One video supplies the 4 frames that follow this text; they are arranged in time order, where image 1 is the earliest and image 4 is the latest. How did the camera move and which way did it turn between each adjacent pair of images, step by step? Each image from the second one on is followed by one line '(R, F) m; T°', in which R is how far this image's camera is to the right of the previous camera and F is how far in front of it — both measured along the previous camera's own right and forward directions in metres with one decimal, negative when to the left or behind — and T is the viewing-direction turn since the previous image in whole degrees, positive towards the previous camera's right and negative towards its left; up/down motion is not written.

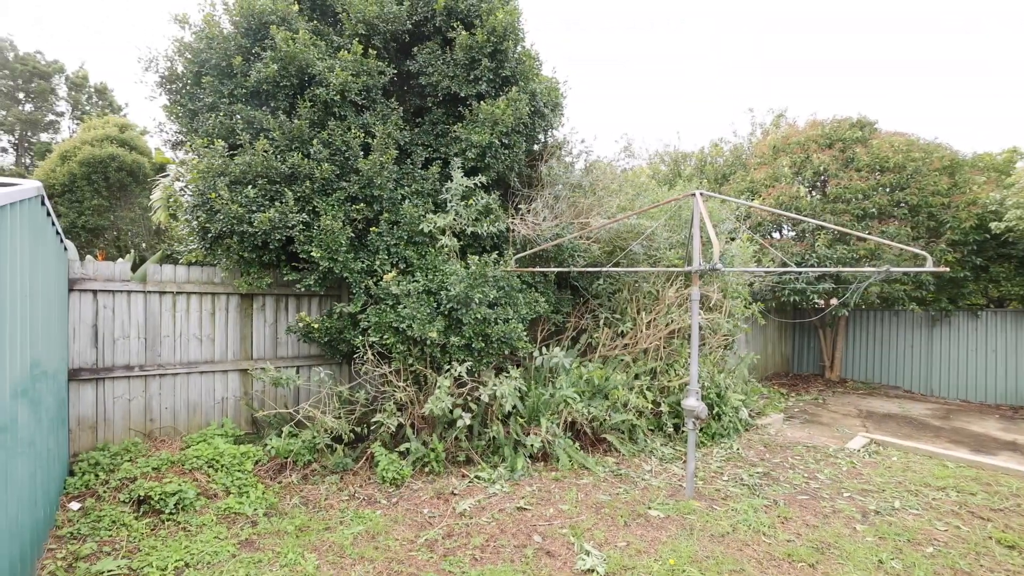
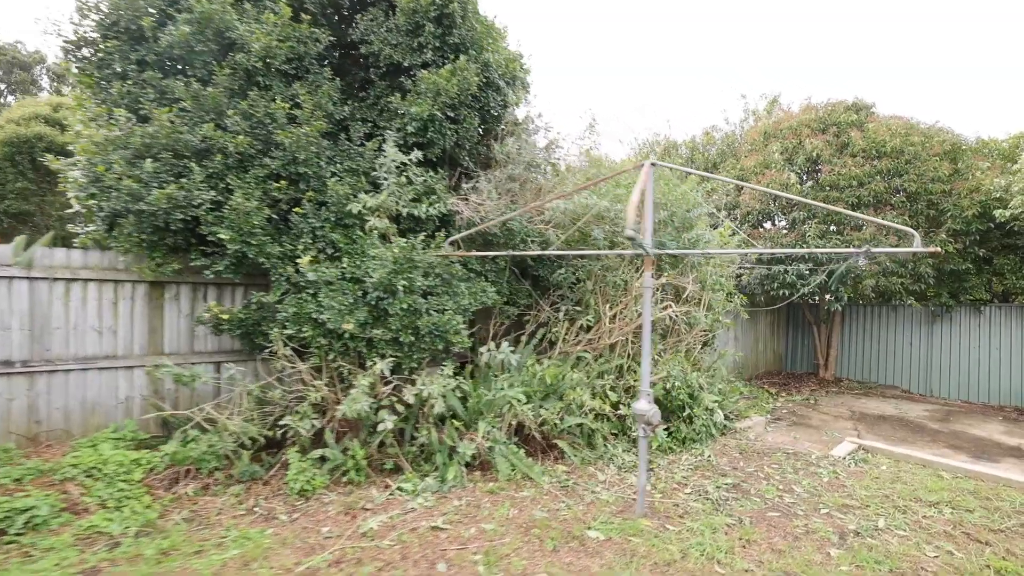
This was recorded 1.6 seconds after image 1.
(+0.6, +0.5) m; 0°
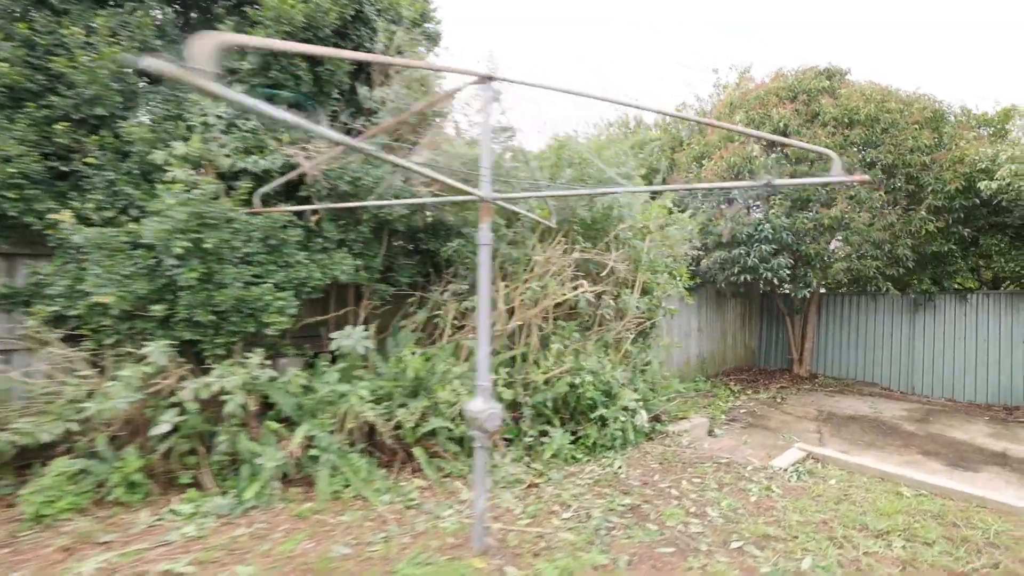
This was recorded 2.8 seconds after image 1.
(+1.1, +0.9) m; 0°
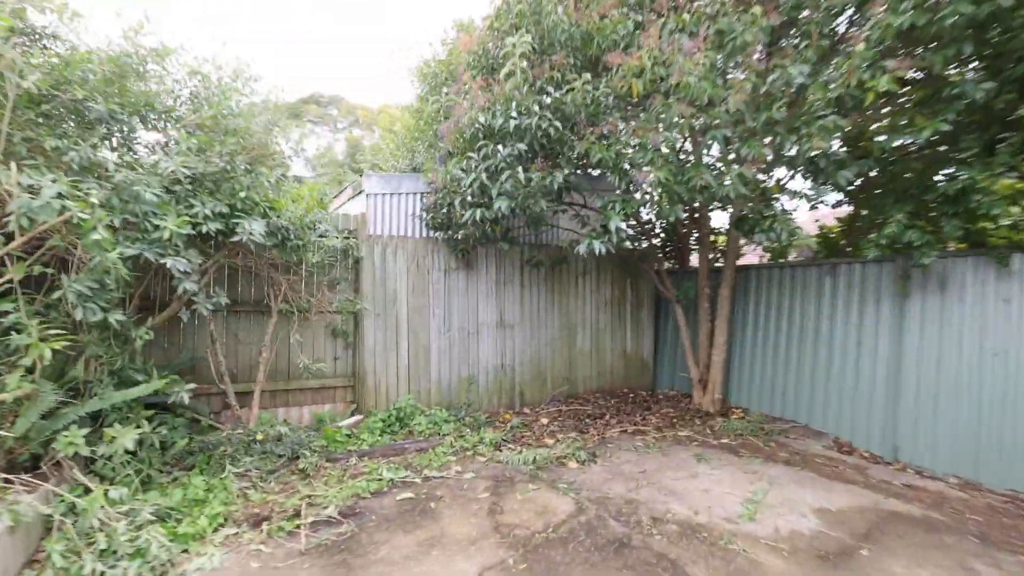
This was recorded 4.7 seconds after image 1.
(+4.3, +3.7) m; -9°
